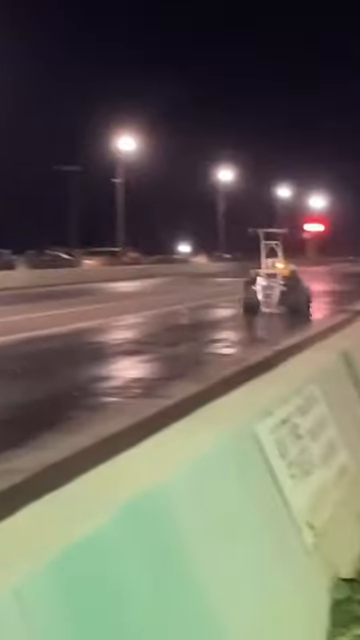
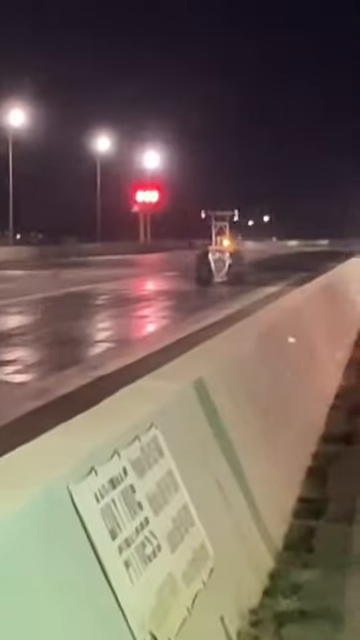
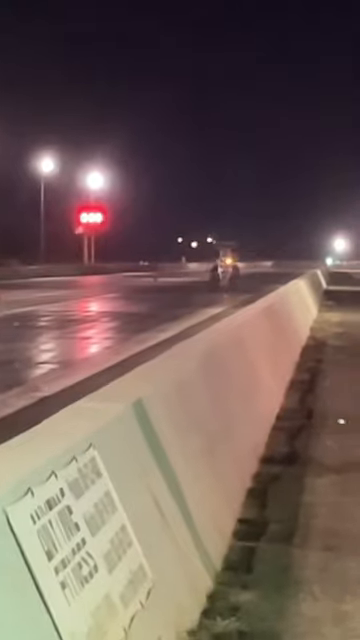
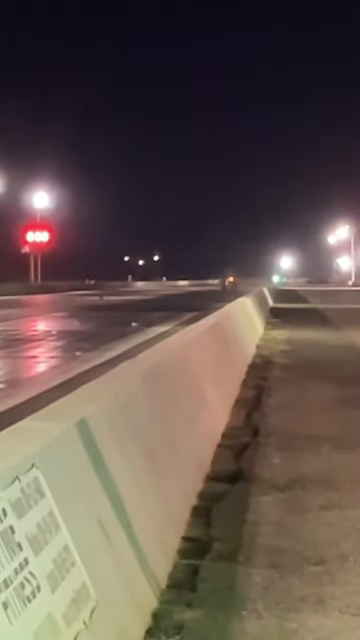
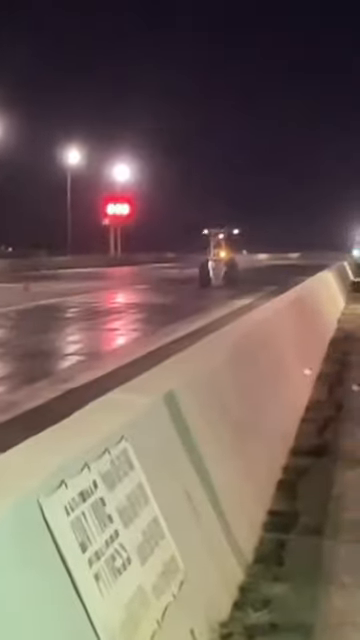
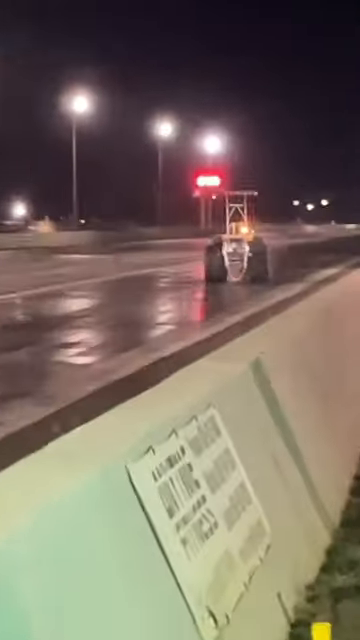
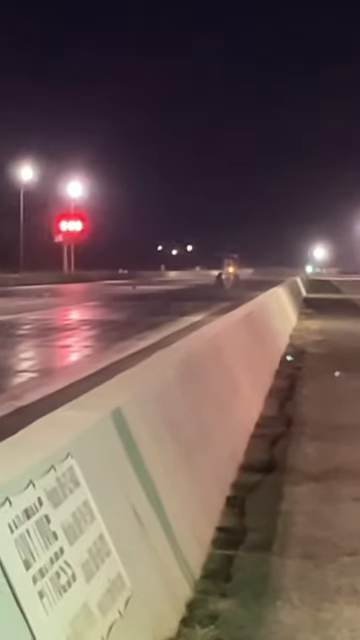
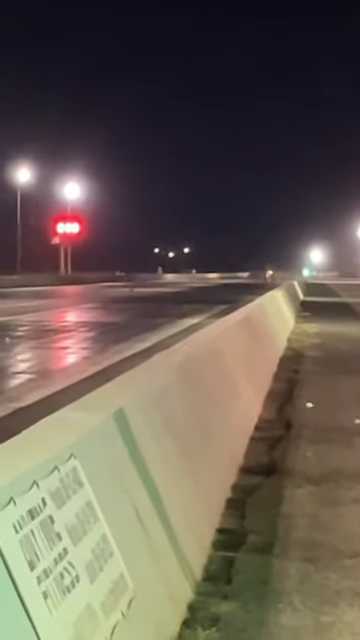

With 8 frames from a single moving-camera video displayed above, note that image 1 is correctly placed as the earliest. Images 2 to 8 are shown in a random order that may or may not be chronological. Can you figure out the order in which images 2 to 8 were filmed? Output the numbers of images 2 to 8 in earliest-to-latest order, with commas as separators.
6, 2, 5, 3, 7, 4, 8
